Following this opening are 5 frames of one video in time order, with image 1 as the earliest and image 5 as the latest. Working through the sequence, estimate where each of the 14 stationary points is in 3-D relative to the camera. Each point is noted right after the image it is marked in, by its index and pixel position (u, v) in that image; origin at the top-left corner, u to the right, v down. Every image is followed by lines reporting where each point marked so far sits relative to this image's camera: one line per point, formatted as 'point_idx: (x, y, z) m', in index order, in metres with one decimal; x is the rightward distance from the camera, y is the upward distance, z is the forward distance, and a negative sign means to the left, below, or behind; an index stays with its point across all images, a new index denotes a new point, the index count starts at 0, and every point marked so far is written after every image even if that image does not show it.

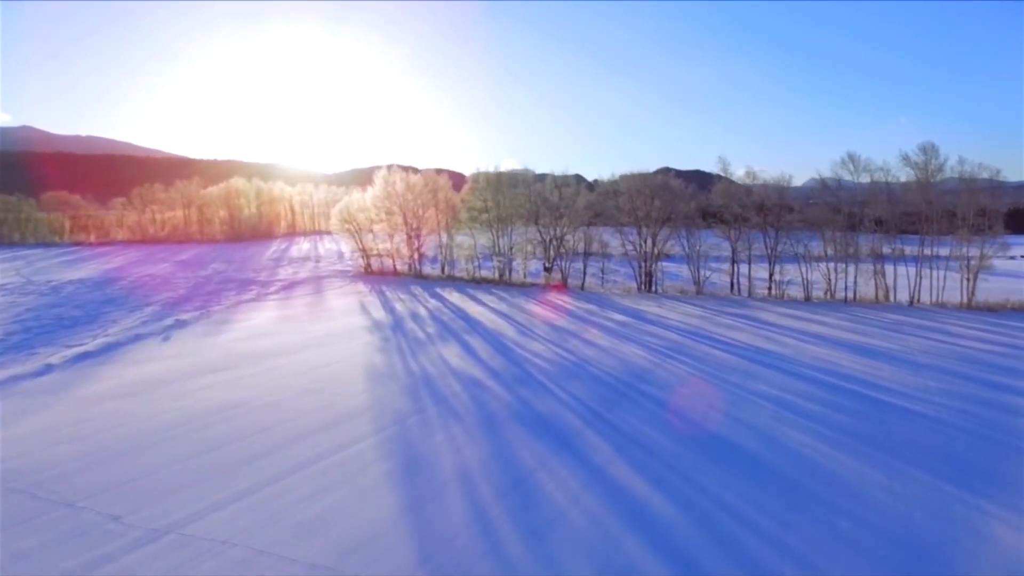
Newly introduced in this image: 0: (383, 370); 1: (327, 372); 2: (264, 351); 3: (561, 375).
0: (-3.5, -2.2, +17.4) m
1: (-4.9, -2.2, +17.1) m
2: (-7.5, -1.9, +19.5) m
3: (+1.3, -2.3, +16.8) m
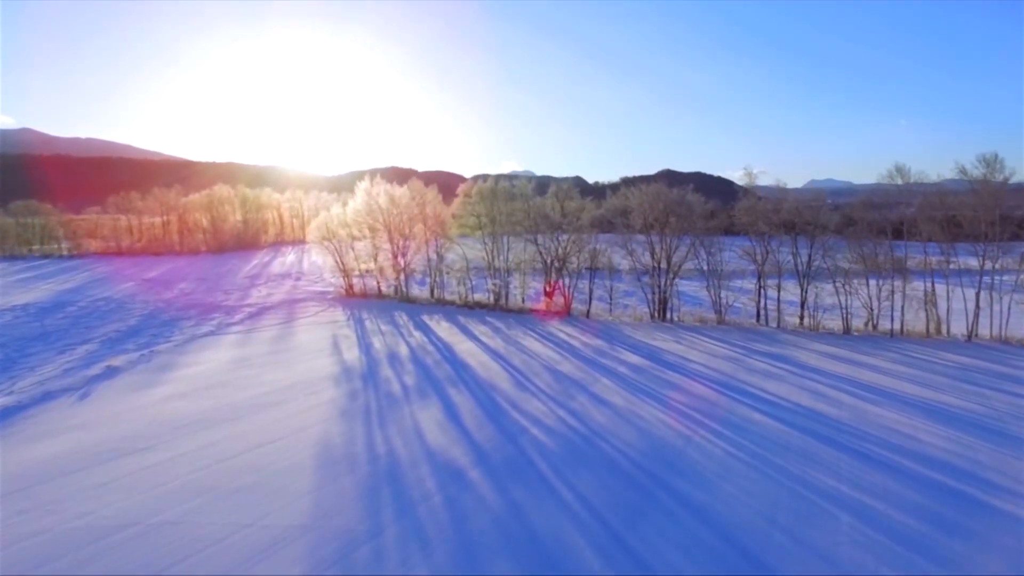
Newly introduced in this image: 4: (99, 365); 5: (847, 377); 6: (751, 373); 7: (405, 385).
0: (-3.6, -3.4, +13.7) m
1: (-5.0, -3.4, +13.4) m
2: (-7.6, -3.1, +15.8) m
3: (+1.1, -3.5, +13.1) m
4: (-12.6, -2.3, +19.8) m
5: (+10.0, -2.7, +19.2) m
6: (+7.3, -2.6, +19.6) m
7: (-3.0, -2.8, +18.4) m
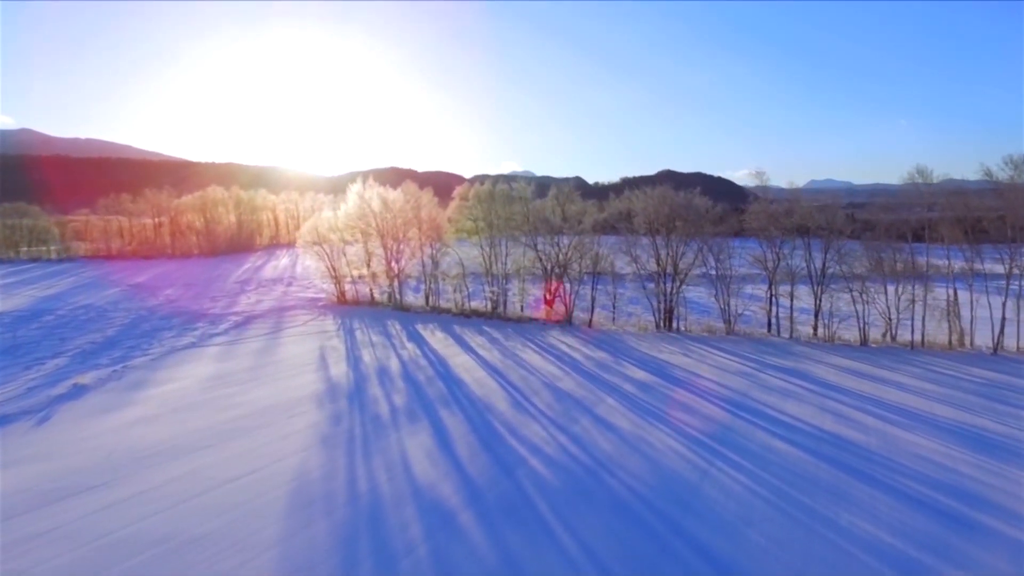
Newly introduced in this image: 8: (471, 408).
0: (-3.7, -3.7, +12.3) m
1: (-5.1, -3.7, +12.0) m
2: (-7.7, -3.4, +14.5) m
3: (+1.0, -3.8, +11.7) m
4: (-12.7, -2.7, +18.4) m
5: (+9.9, -3.0, +17.9) m
6: (+7.2, -2.9, +18.2) m
7: (-3.1, -3.1, +17.1) m
8: (-1.1, -3.1, +16.9) m
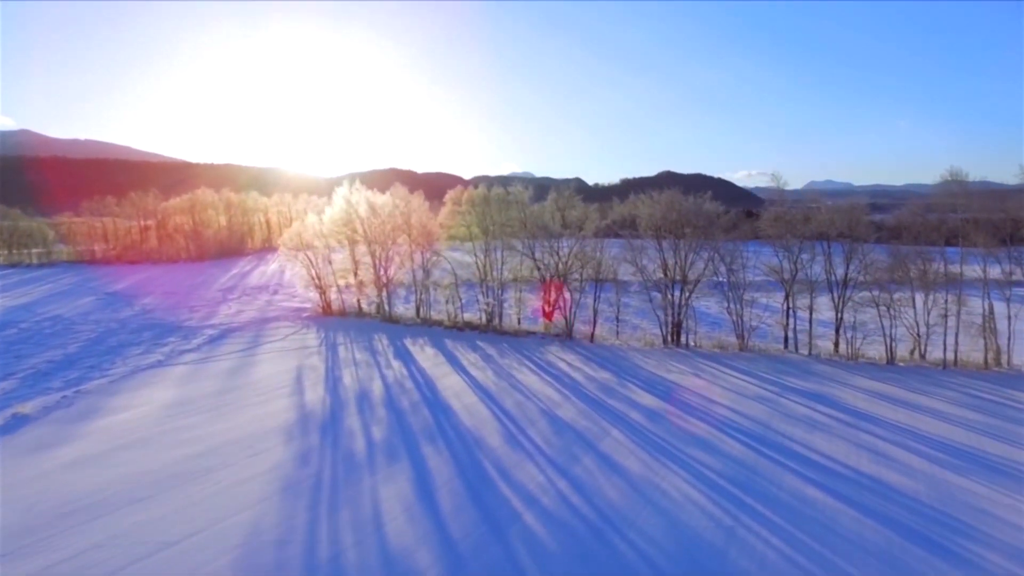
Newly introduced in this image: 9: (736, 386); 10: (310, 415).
0: (-3.9, -4.2, +10.3) m
1: (-5.3, -4.2, +10.1) m
2: (-7.9, -3.9, +12.5) m
3: (+0.9, -4.2, +9.8) m
4: (-12.9, -3.1, +16.5) m
5: (+9.7, -3.4, +15.9) m
6: (+7.0, -3.4, +16.3) m
7: (-3.3, -3.5, +15.1) m
8: (-1.2, -3.6, +14.9) m
9: (+6.8, -3.0, +19.5) m
10: (-5.3, -3.3, +16.9) m
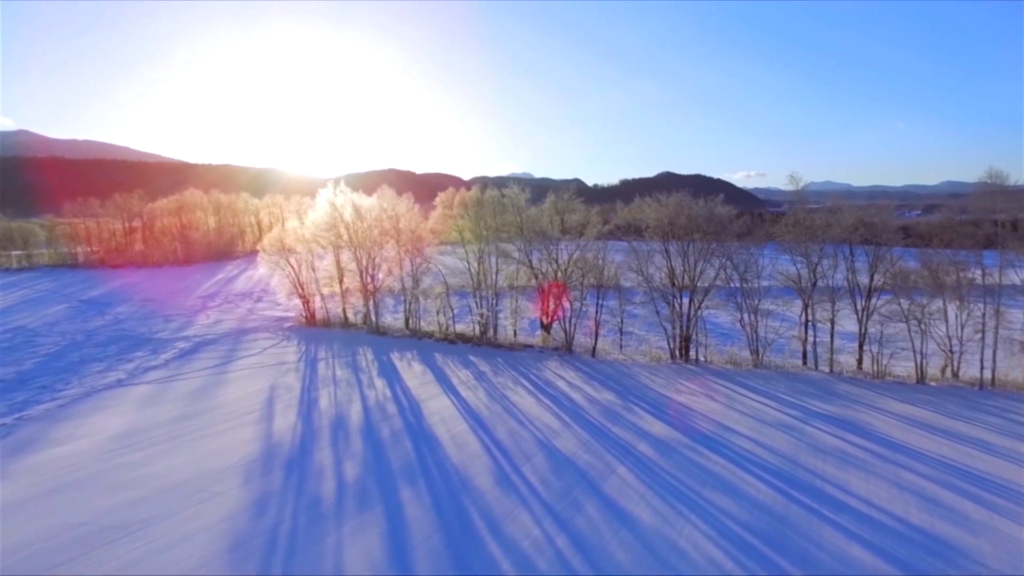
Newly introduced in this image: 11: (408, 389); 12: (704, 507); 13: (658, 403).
0: (-4.0, -4.5, +8.4) m
1: (-5.4, -4.5, +8.2) m
2: (-8.0, -4.2, +10.6) m
3: (+0.7, -4.6, +7.9) m
4: (-13.0, -3.5, +14.5) m
5: (+9.6, -3.8, +14.0) m
6: (+6.9, -3.7, +14.4) m
7: (-3.4, -3.9, +13.2) m
8: (-1.4, -3.9, +13.0) m
9: (+6.6, -3.3, +17.6) m
10: (-5.4, -3.7, +15.0) m
11: (-3.2, -3.1, +19.7) m
12: (+3.6, -4.1, +12.1) m
13: (+4.1, -3.2, +18.4) m
